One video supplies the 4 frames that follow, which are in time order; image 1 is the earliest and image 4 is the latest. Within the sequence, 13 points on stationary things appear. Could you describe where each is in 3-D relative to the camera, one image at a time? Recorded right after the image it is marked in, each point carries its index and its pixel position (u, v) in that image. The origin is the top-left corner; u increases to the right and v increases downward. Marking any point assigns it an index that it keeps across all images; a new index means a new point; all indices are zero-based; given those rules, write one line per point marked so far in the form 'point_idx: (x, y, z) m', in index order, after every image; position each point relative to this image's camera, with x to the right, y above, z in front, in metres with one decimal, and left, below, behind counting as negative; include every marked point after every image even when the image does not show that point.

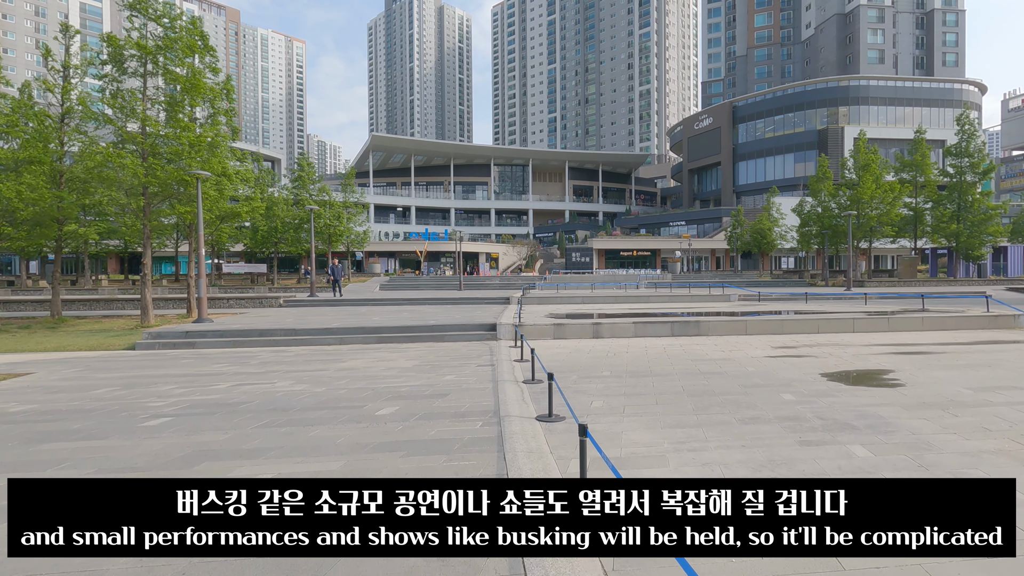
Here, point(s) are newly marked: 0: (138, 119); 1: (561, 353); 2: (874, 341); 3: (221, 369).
0: (-12.0, +5.4, +17.3) m
1: (+1.1, -1.4, +11.9) m
2: (+8.8, -1.3, +13.4) m
3: (-5.5, -1.6, +10.6) m
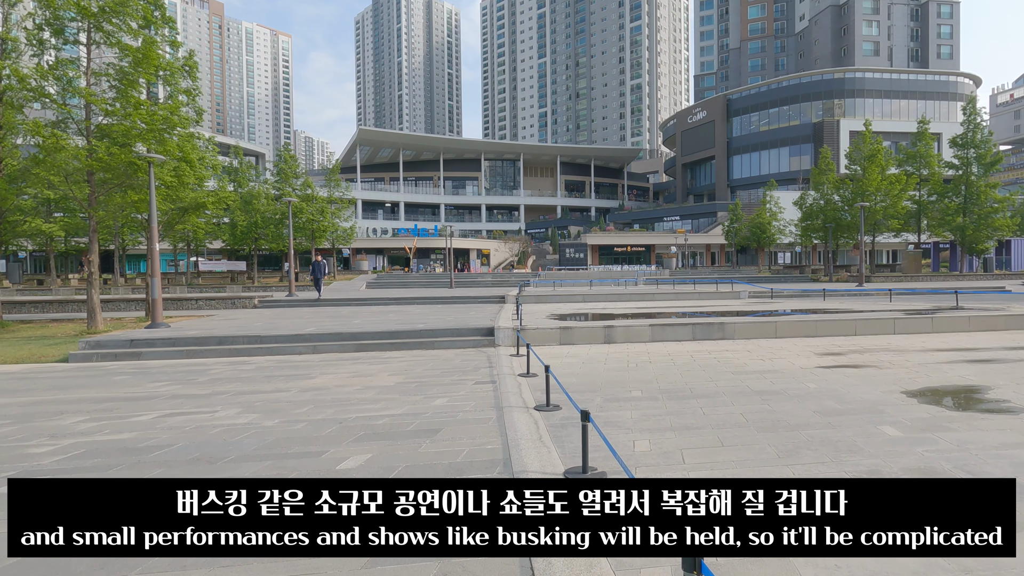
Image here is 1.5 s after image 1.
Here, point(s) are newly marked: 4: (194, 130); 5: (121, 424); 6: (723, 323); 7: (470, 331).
0: (-12.0, +5.4, +15.2) m
1: (+1.1, -1.4, +10.0) m
2: (+8.9, -1.2, +11.7) m
3: (-5.5, -1.6, +8.6) m
4: (-11.1, +5.4, +18.9) m
5: (-4.6, -1.6, +6.6) m
6: (+5.2, -0.9, +13.5) m
7: (-1.0, -1.0, +13.2) m
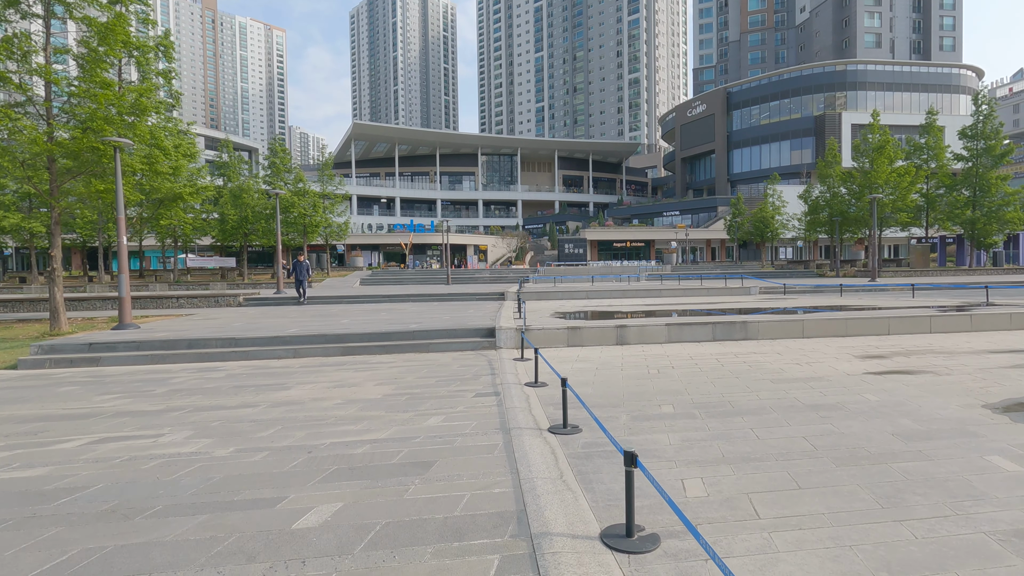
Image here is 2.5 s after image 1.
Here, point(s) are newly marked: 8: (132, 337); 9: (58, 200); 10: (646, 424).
0: (-12.0, +5.5, +13.8) m
1: (+1.2, -1.3, +8.8) m
2: (+8.9, -1.1, +10.5) m
3: (-5.4, -1.5, +7.4) m
4: (-11.1, +5.5, +17.6) m
5: (-4.5, -1.6, +5.3) m
6: (+5.3, -0.8, +12.3) m
7: (-1.0, -1.0, +12.0) m
8: (-8.2, -1.1, +11.9) m
9: (-12.1, +2.3, +14.7) m
10: (+1.4, -1.4, +5.8) m
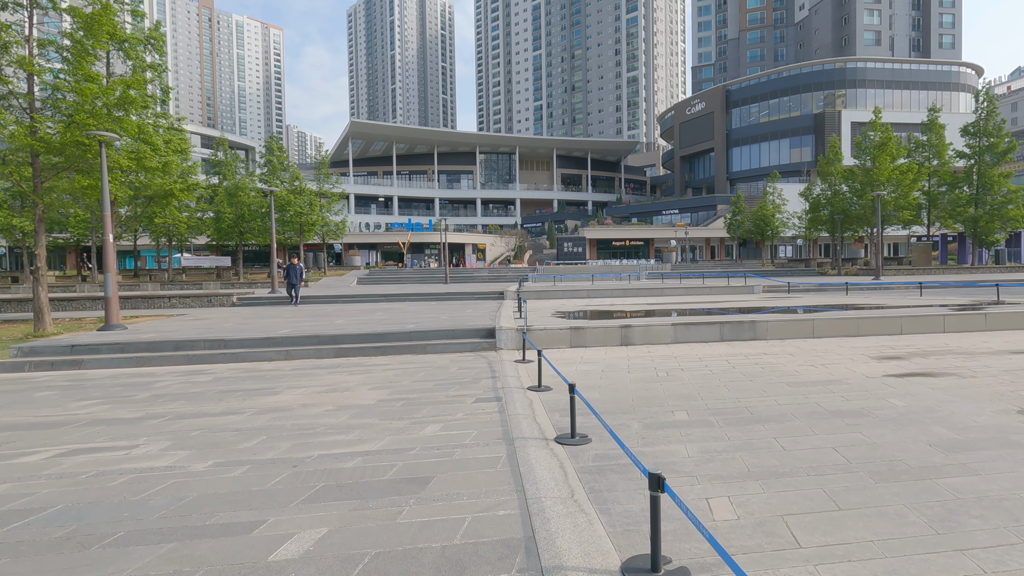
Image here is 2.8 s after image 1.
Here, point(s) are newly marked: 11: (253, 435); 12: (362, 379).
0: (-12.0, +5.5, +13.4) m
1: (+1.2, -1.3, +8.4) m
2: (+8.9, -1.1, +10.1) m
3: (-5.4, -1.5, +6.9) m
4: (-11.1, +5.5, +17.1) m
5: (-4.5, -1.6, +4.9) m
6: (+5.3, -0.7, +11.9) m
7: (-0.9, -0.9, +11.5) m
8: (-8.2, -1.0, +11.4) m
9: (-12.1, +2.3, +14.2) m
10: (+1.5, -1.4, +5.4) m
11: (-2.7, -1.5, +5.6) m
12: (-2.3, -1.4, +8.4) m
